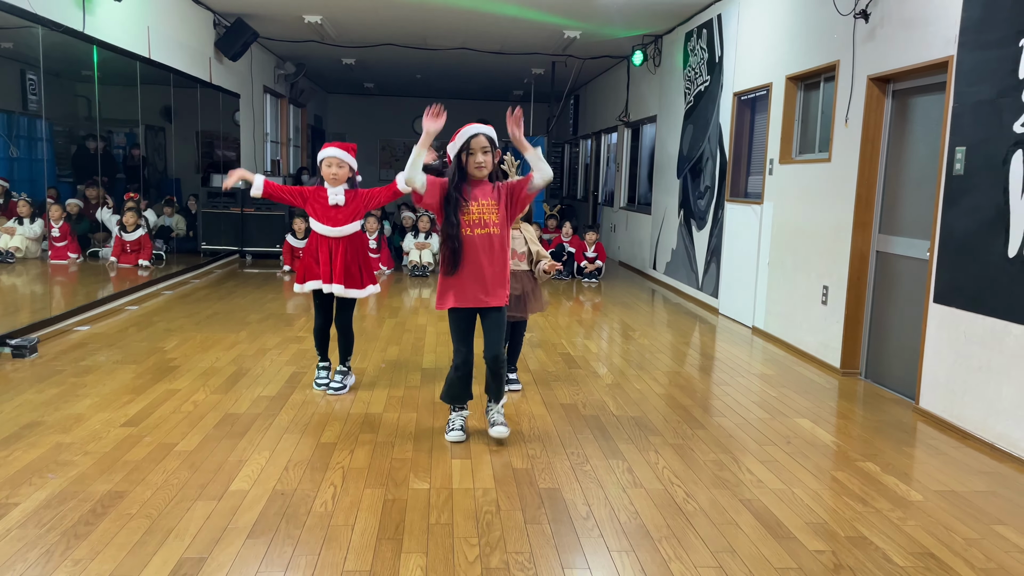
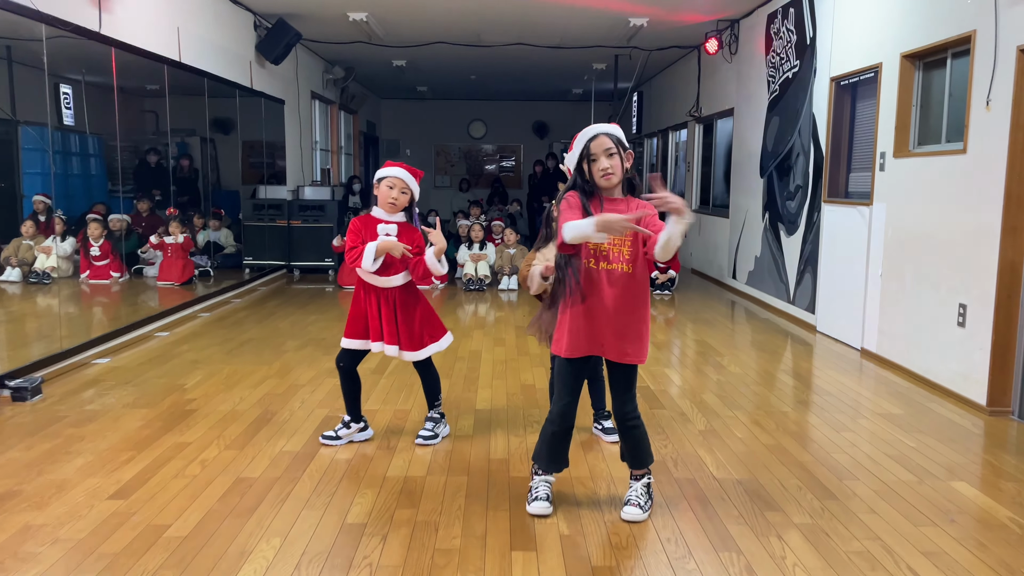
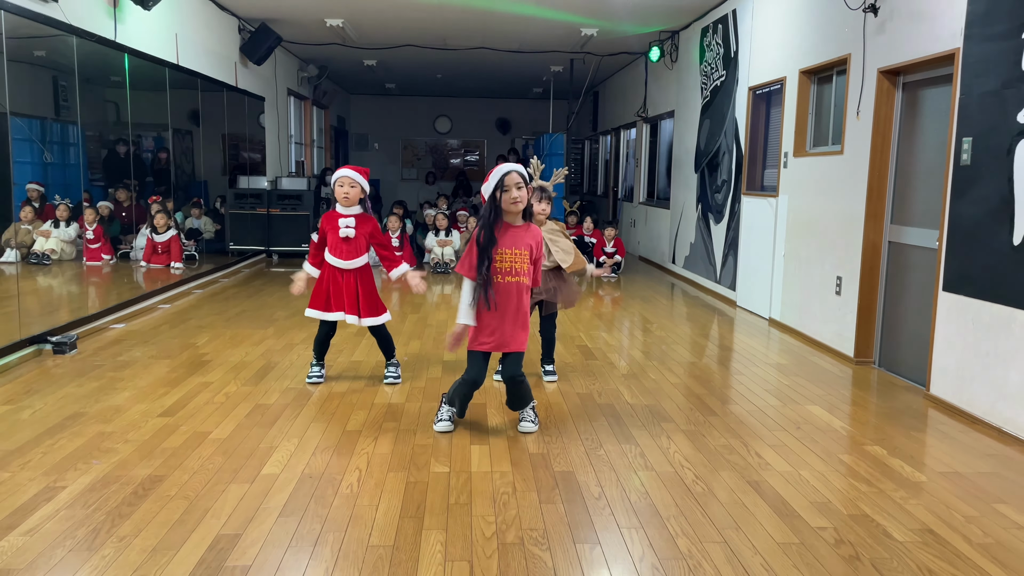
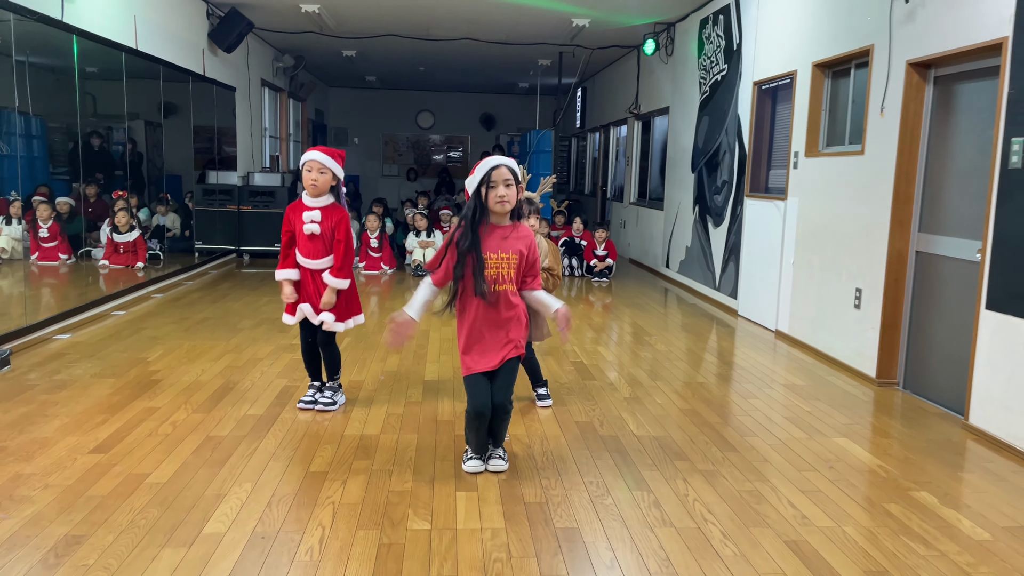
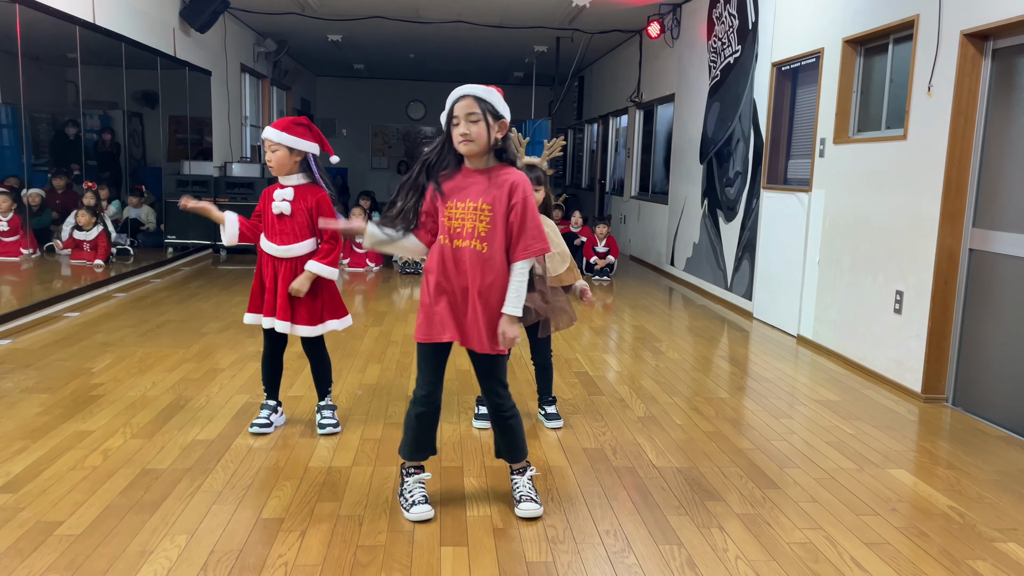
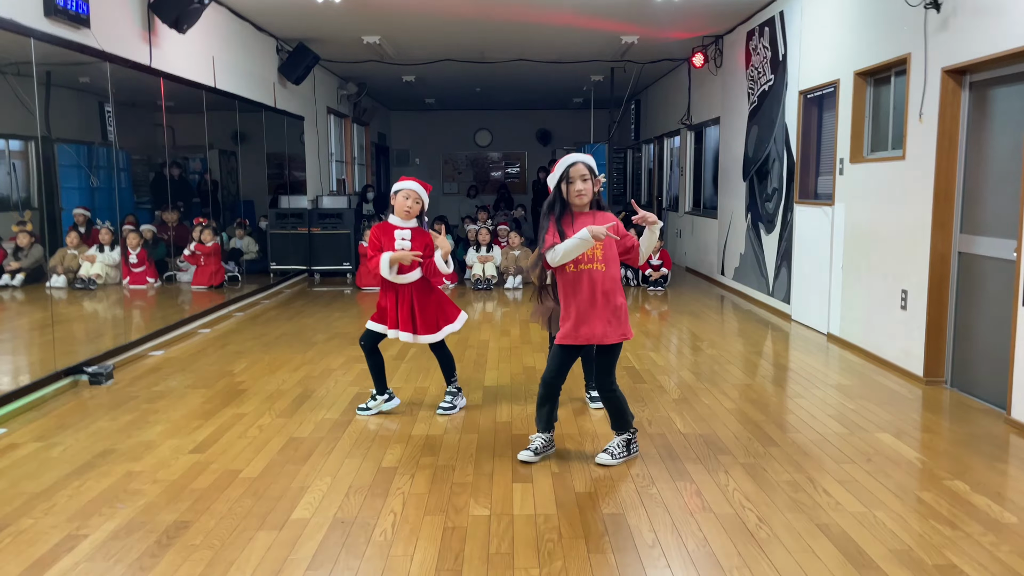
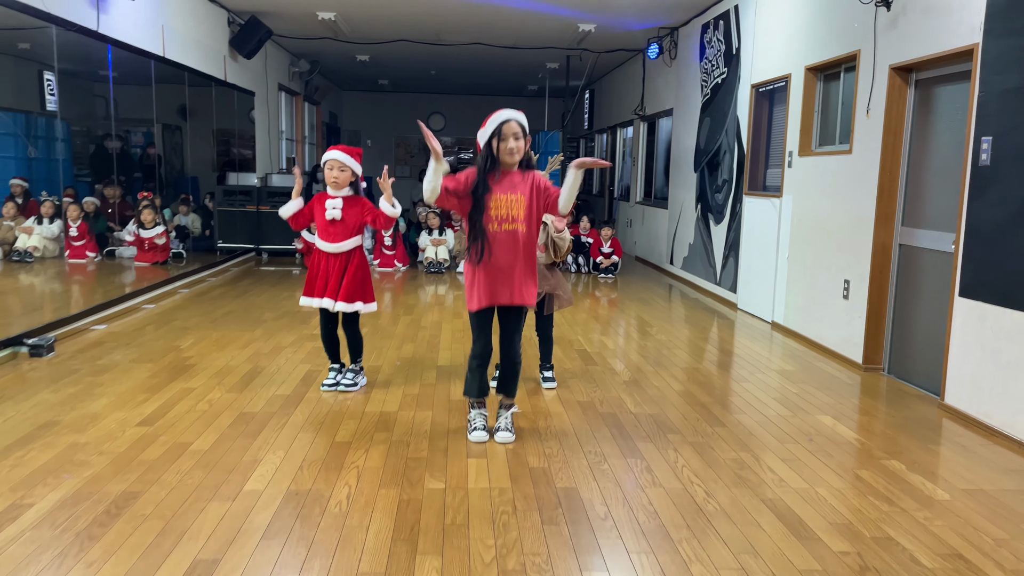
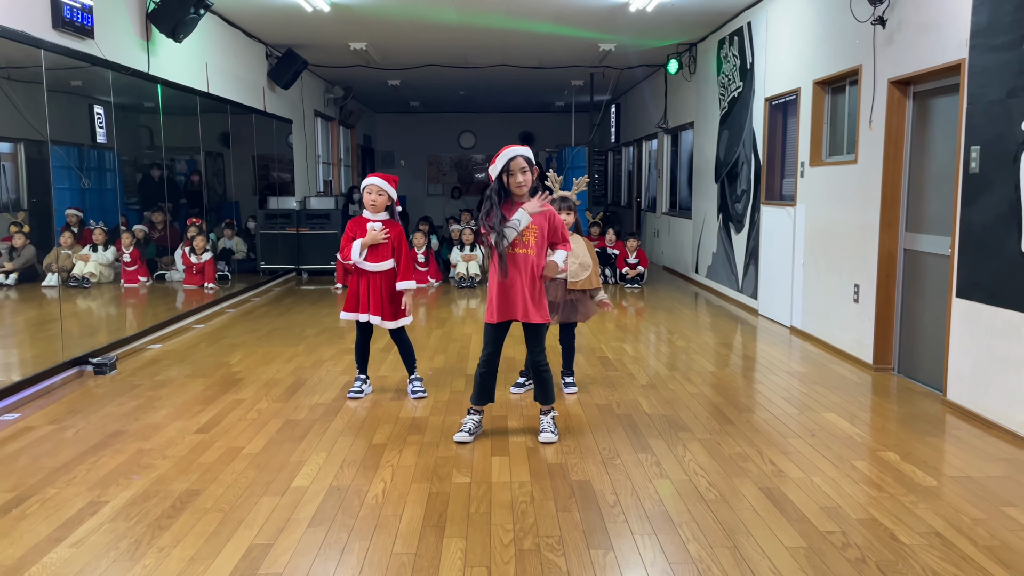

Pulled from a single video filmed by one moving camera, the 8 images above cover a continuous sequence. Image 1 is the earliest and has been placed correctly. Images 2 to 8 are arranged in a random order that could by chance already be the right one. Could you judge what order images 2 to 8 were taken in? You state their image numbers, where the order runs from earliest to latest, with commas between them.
5, 4, 7, 3, 8, 6, 2
